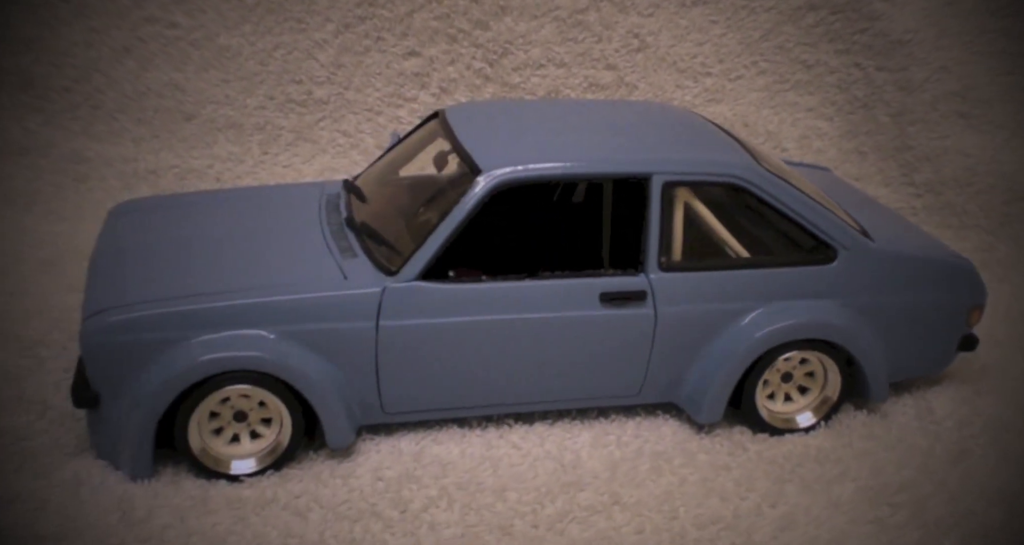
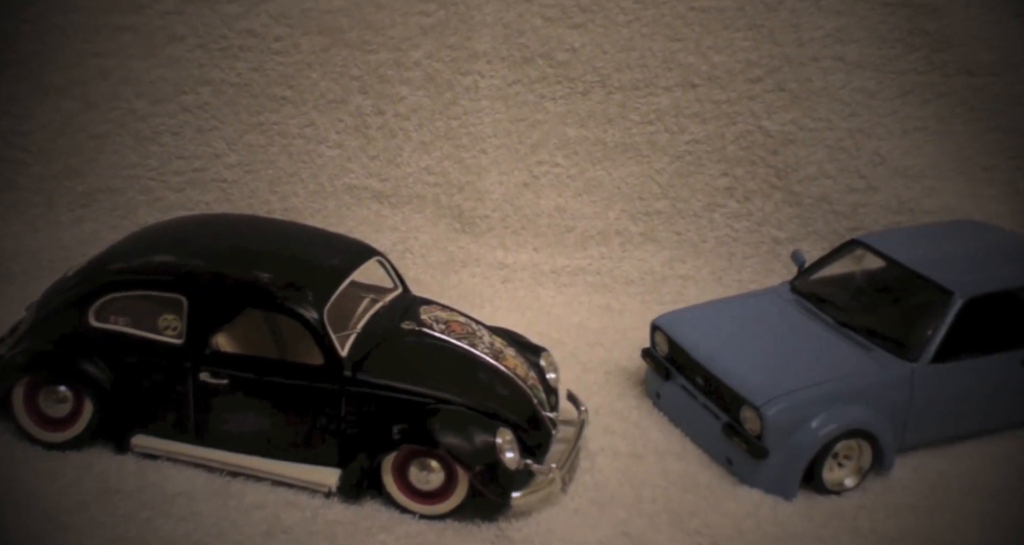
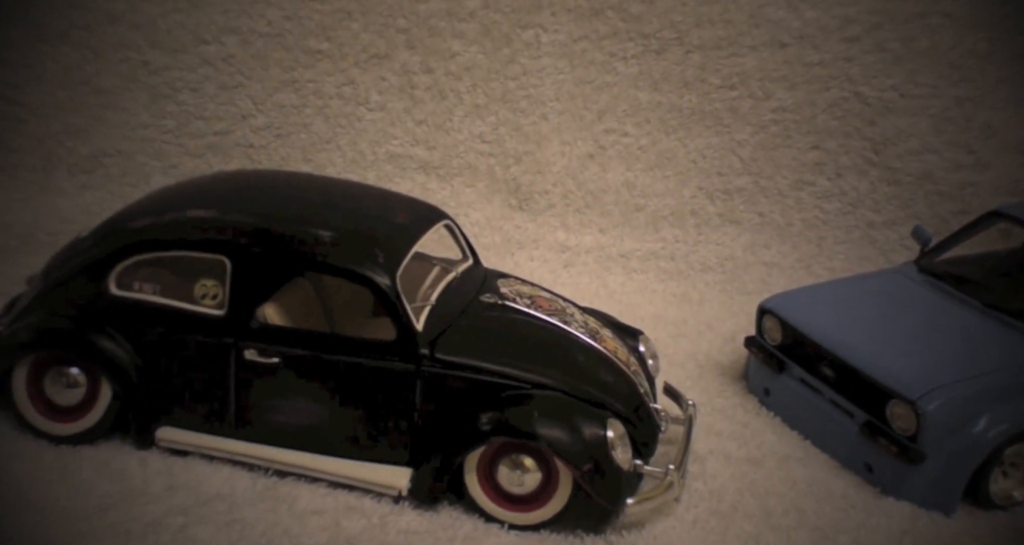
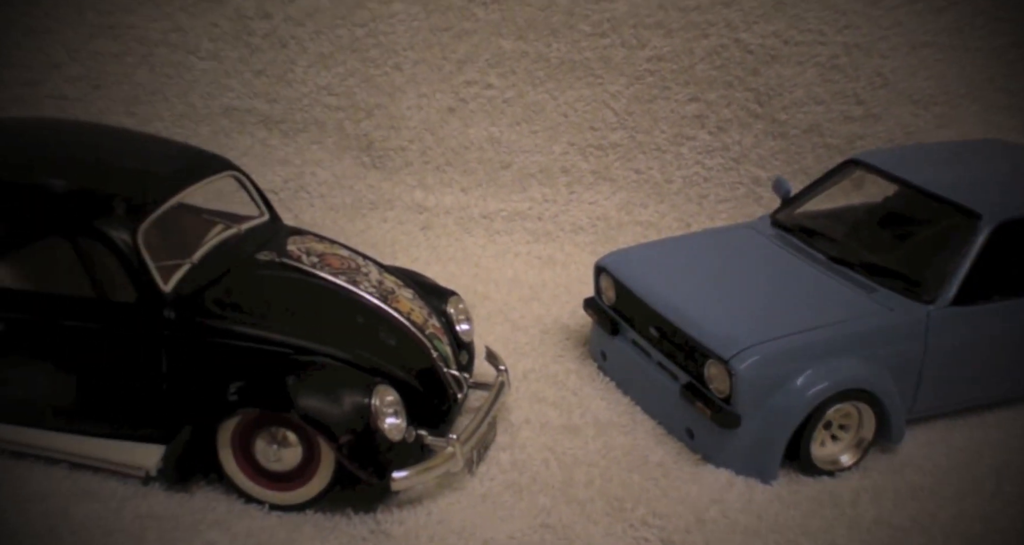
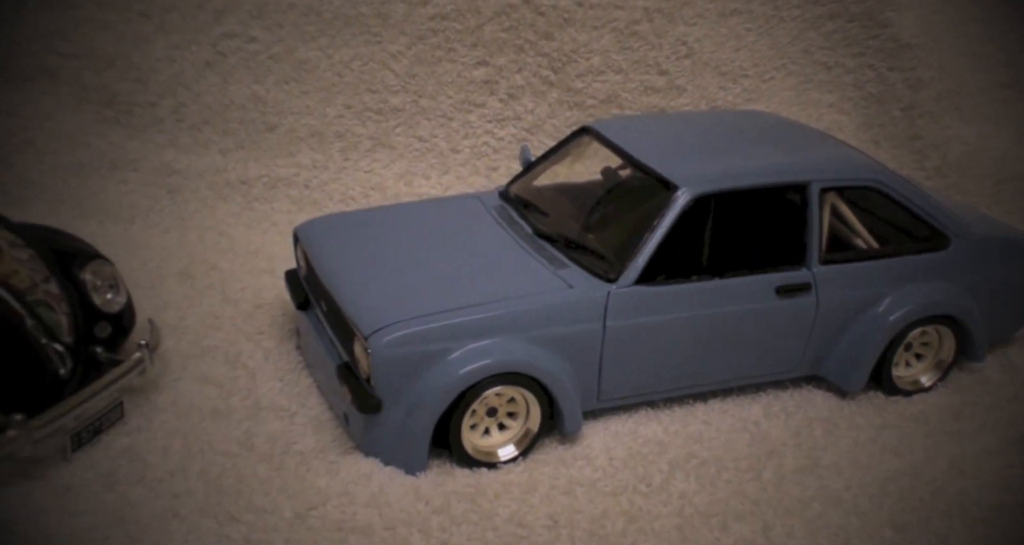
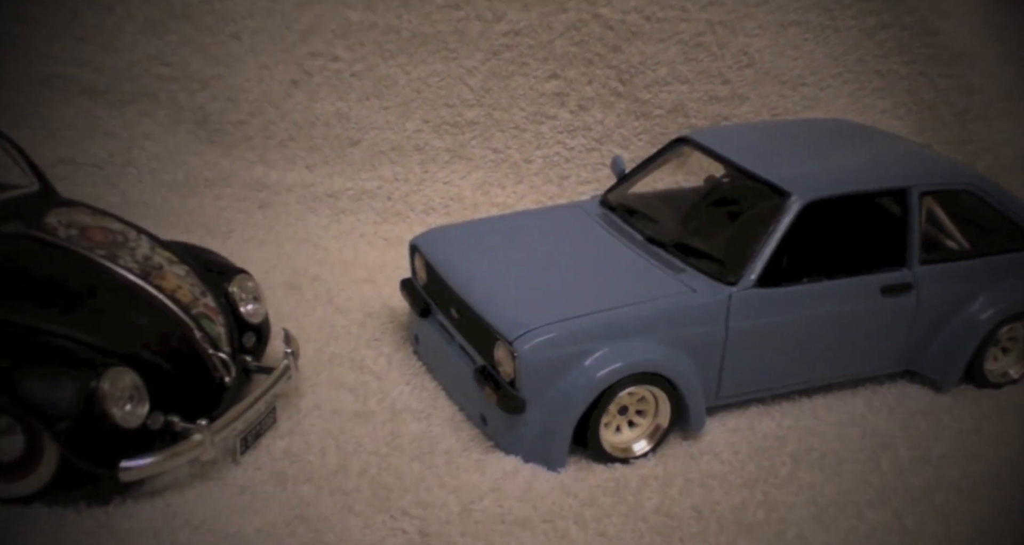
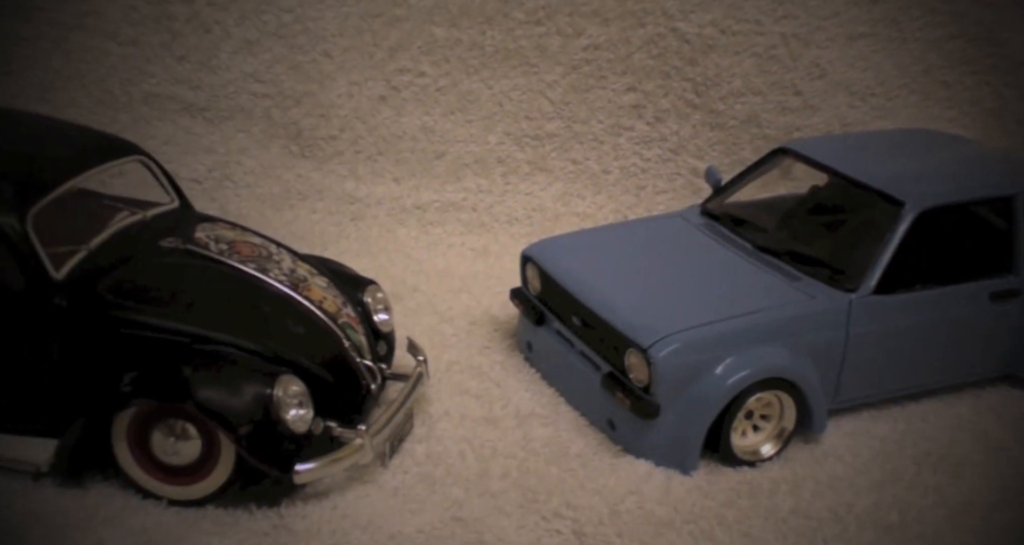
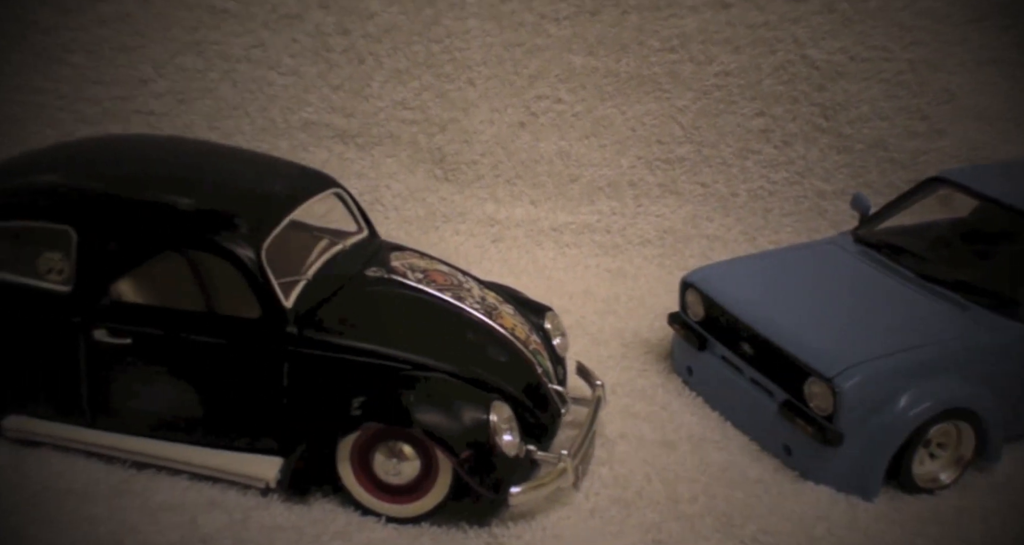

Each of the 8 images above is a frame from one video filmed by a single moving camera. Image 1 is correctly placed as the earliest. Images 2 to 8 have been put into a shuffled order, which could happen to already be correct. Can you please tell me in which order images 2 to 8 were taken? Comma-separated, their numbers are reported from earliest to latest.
5, 6, 7, 4, 8, 3, 2
